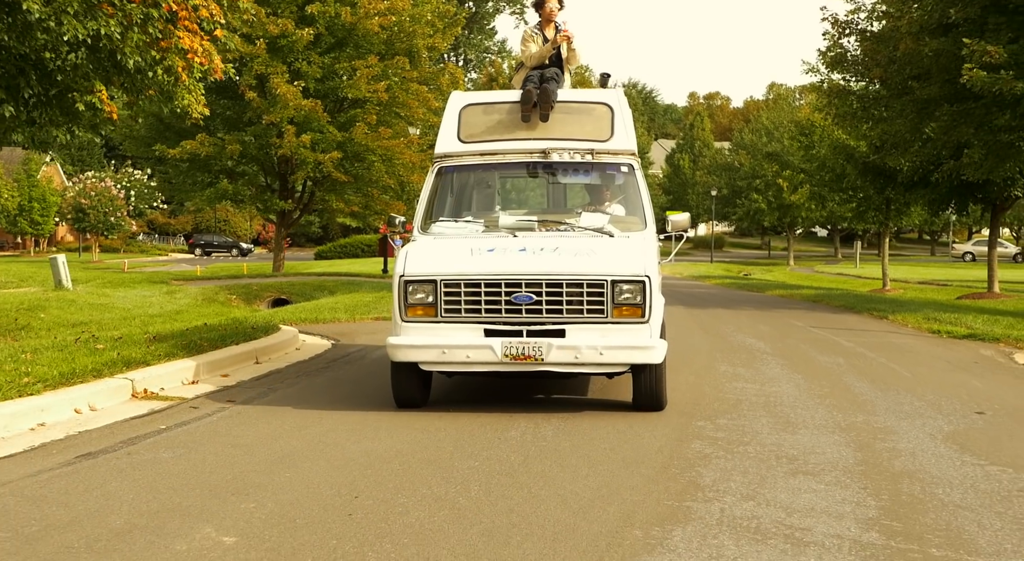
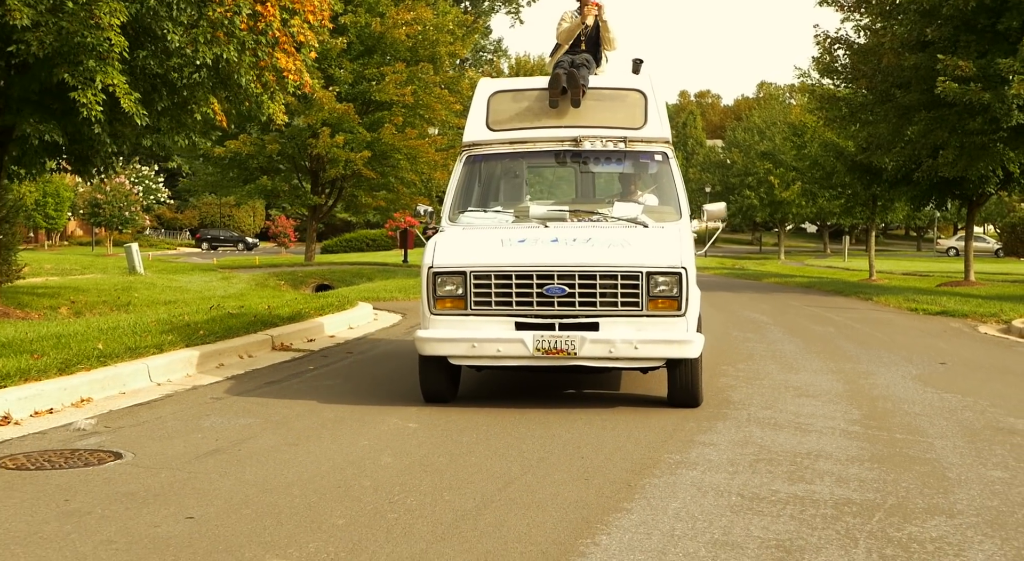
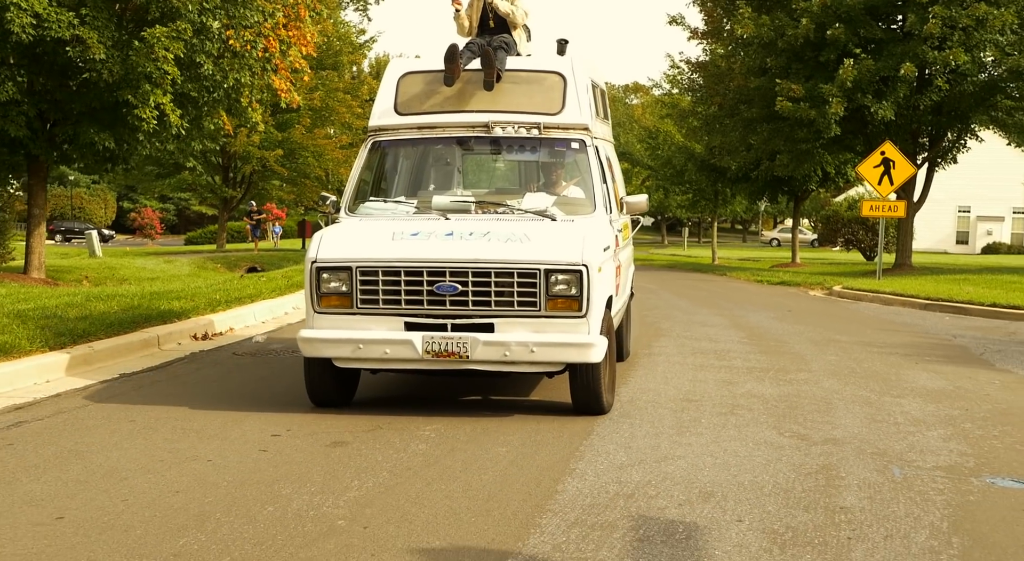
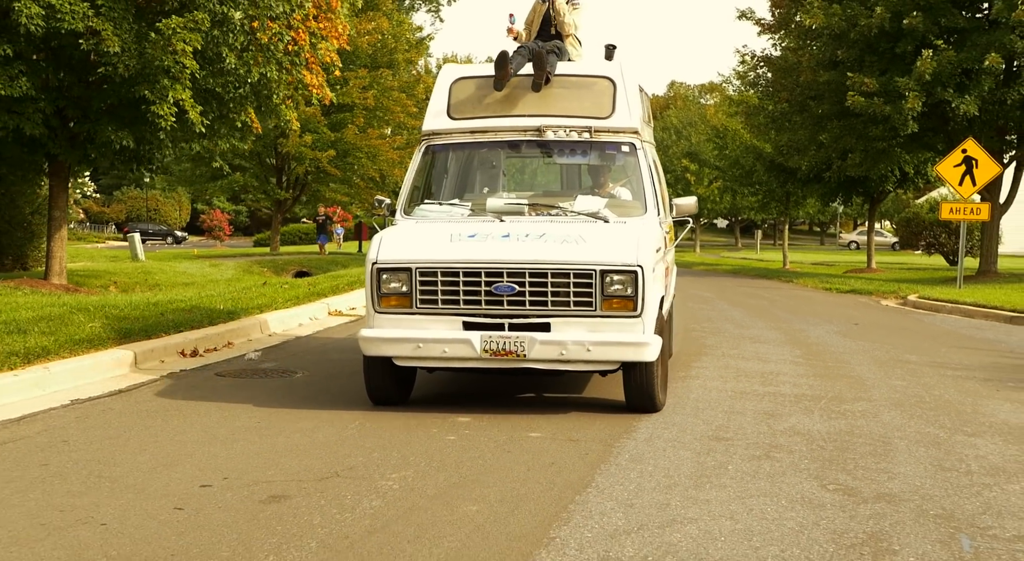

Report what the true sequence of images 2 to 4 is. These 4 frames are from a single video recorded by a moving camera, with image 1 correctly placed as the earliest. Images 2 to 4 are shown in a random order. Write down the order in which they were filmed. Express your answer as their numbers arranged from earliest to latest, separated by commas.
2, 4, 3
